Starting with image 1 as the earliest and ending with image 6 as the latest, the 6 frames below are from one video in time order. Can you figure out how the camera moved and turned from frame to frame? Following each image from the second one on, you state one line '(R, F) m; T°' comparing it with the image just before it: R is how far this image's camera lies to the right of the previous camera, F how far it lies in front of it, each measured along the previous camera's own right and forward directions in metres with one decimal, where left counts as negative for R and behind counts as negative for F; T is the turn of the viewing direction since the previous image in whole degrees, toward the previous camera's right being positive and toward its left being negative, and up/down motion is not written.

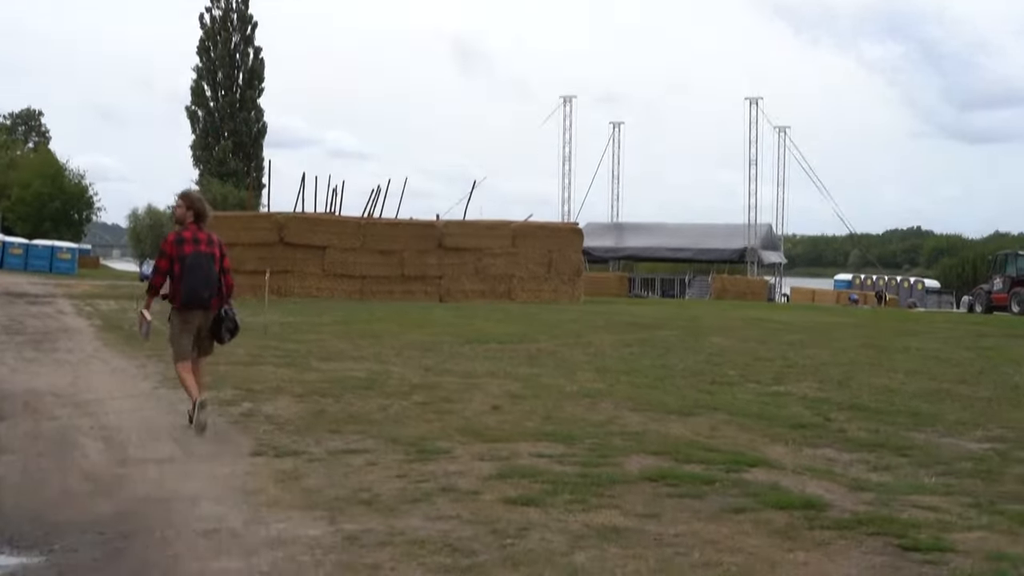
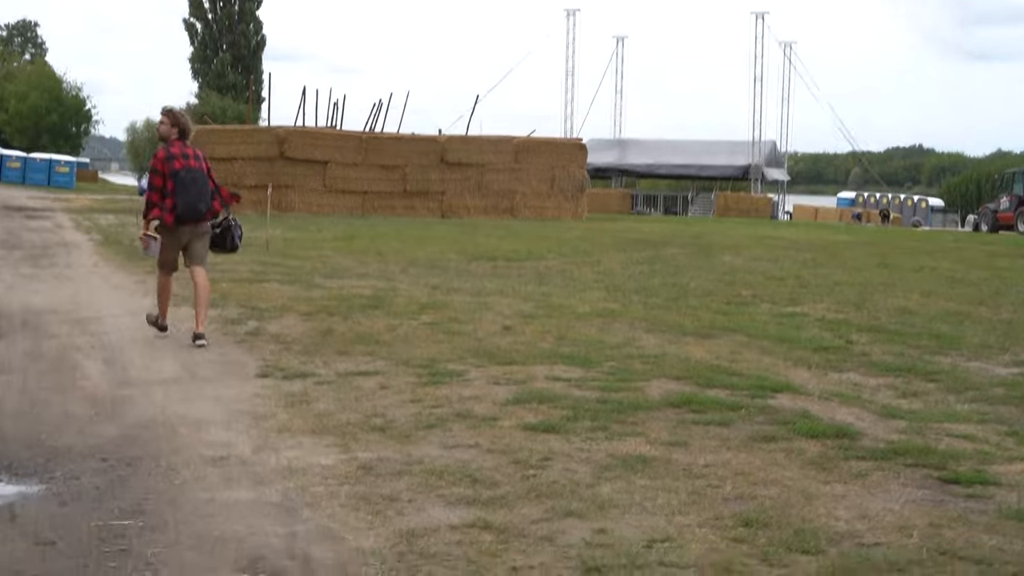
(-0.1, +0.4) m; 0°
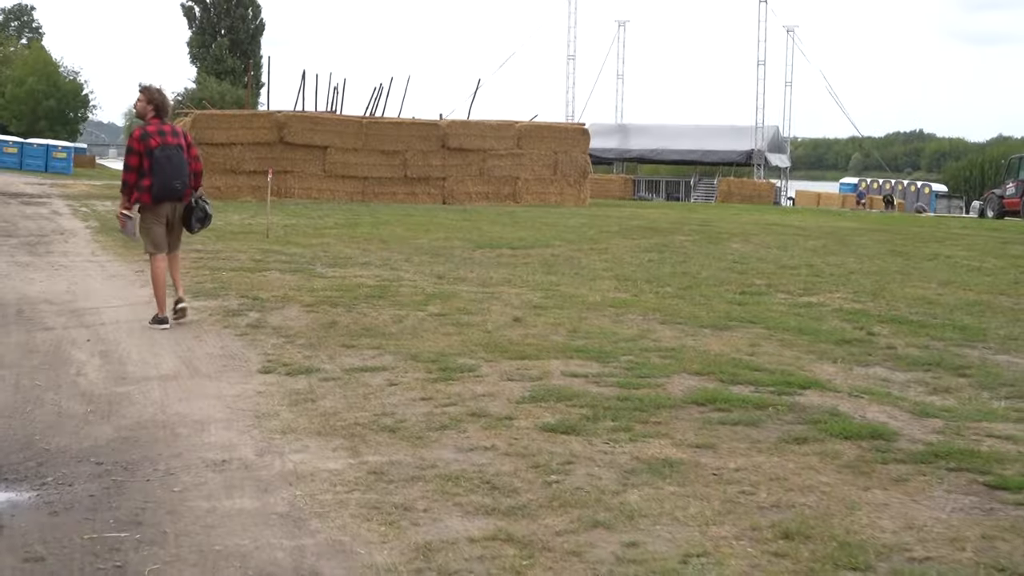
(-0.1, +0.3) m; 0°
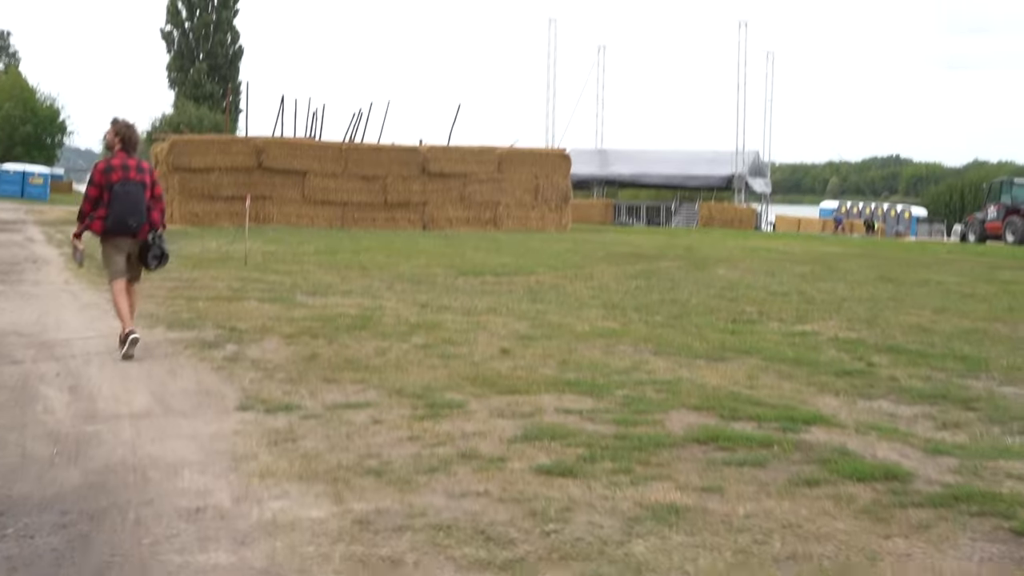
(-0.1, +0.3) m; +1°
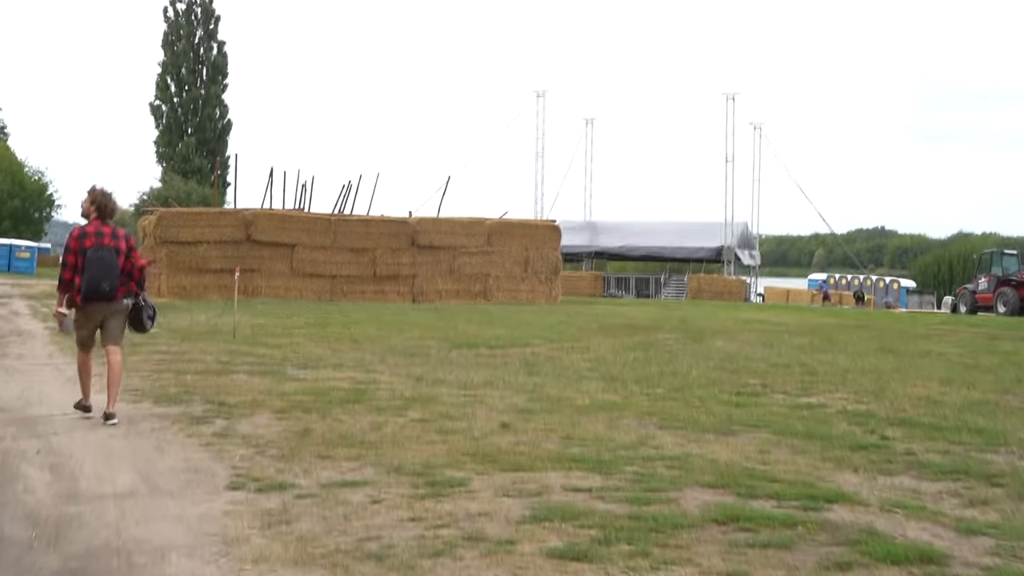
(-0.1, +0.3) m; +1°
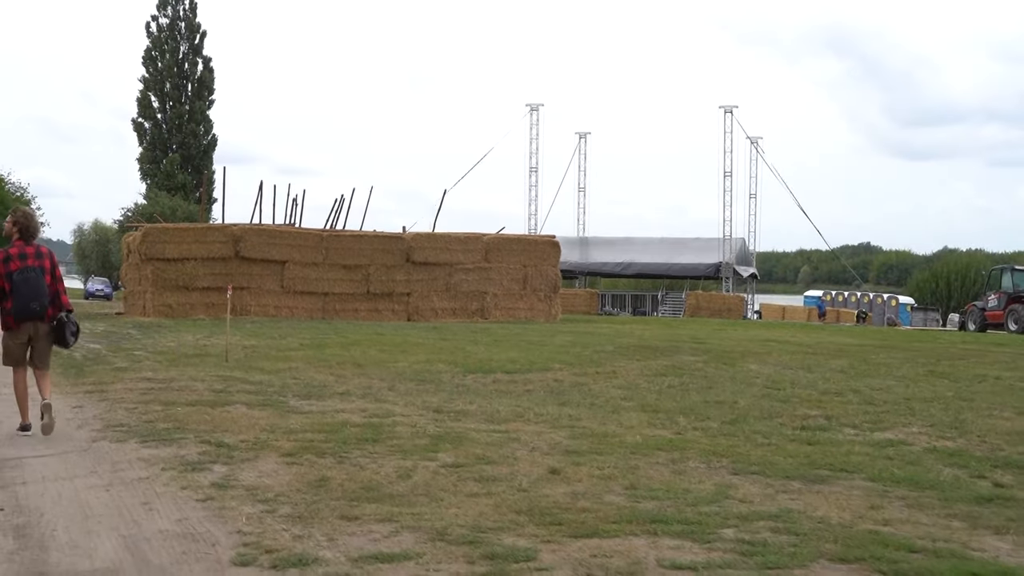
(-0.5, +1.4) m; +1°
